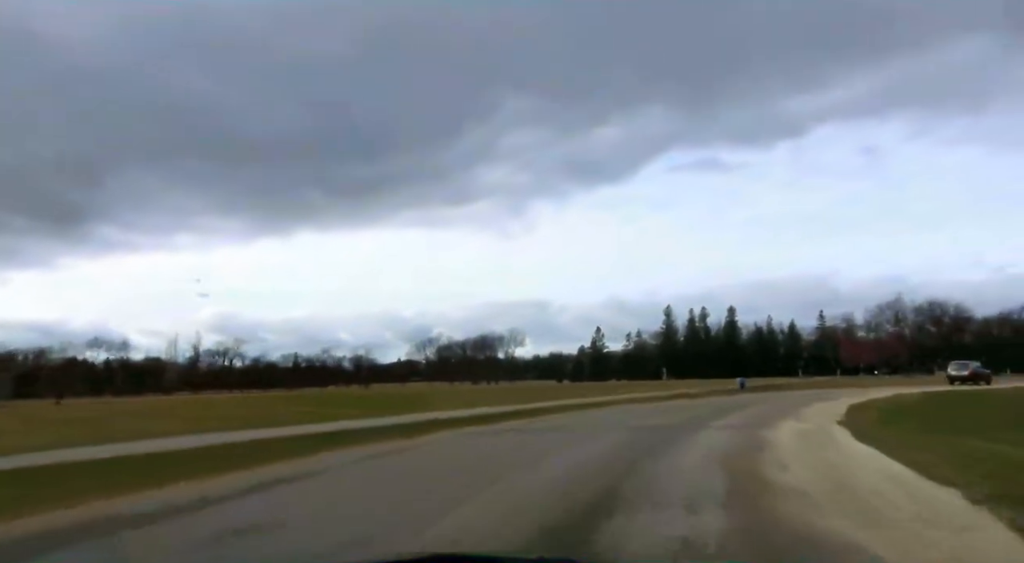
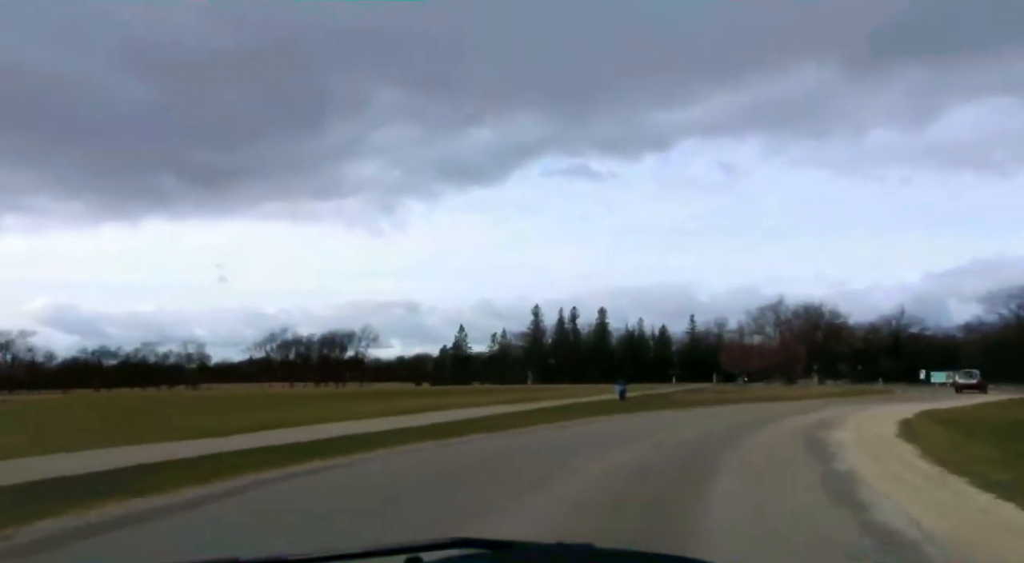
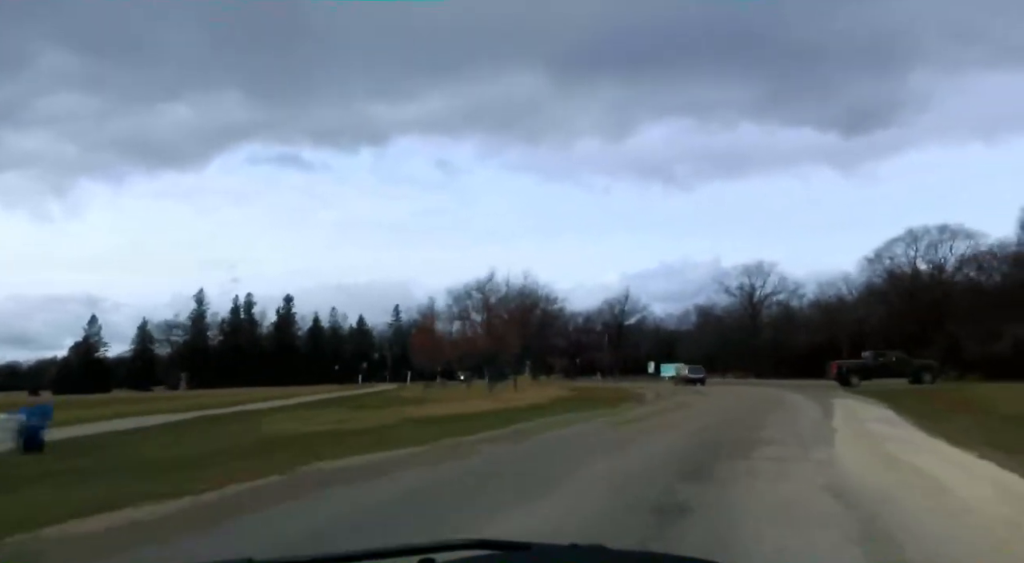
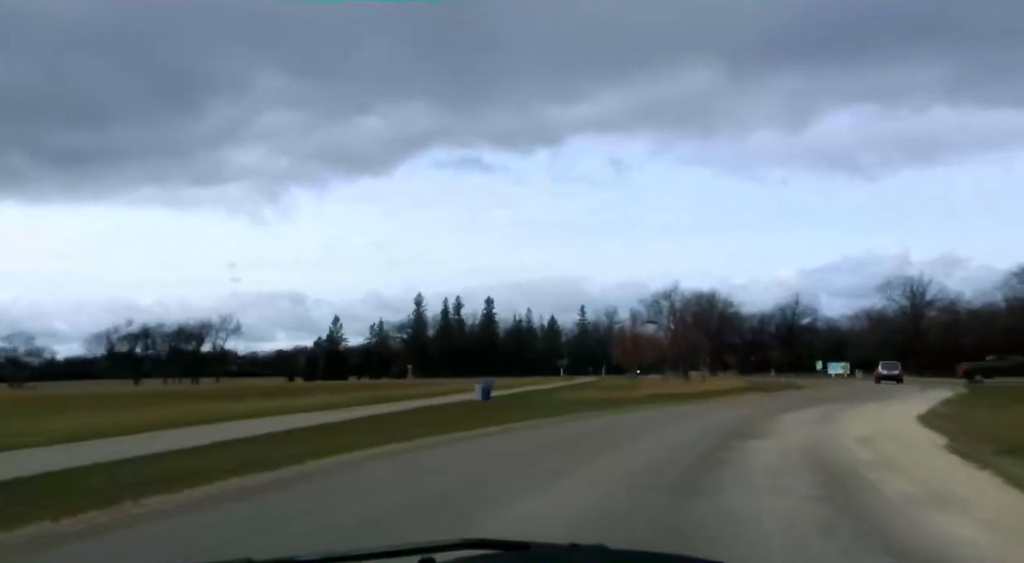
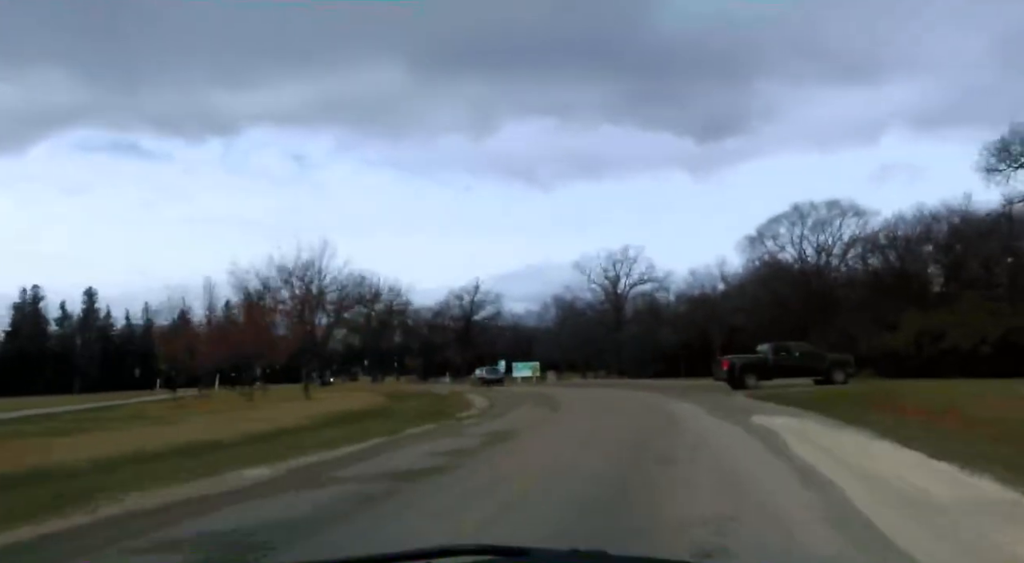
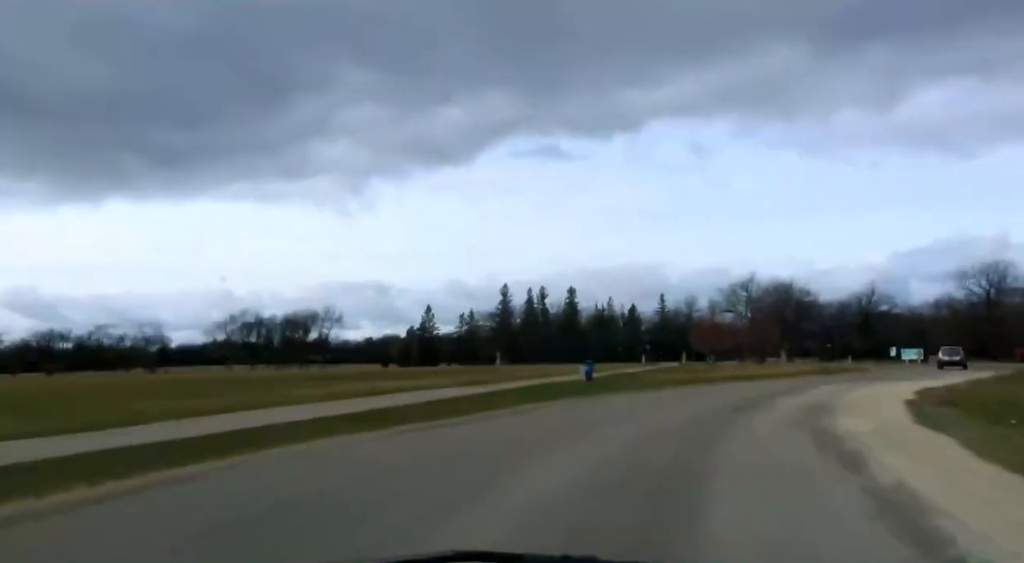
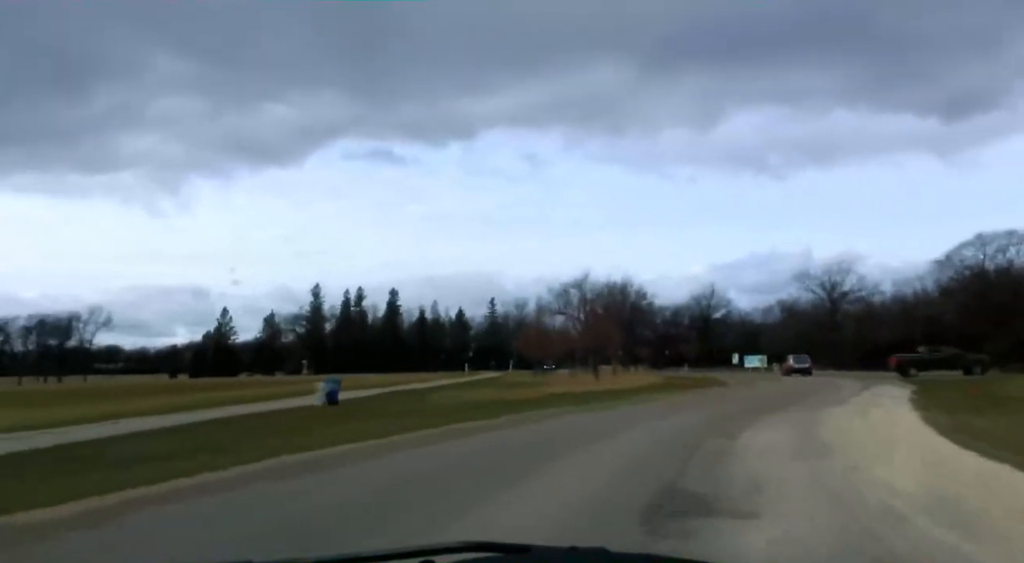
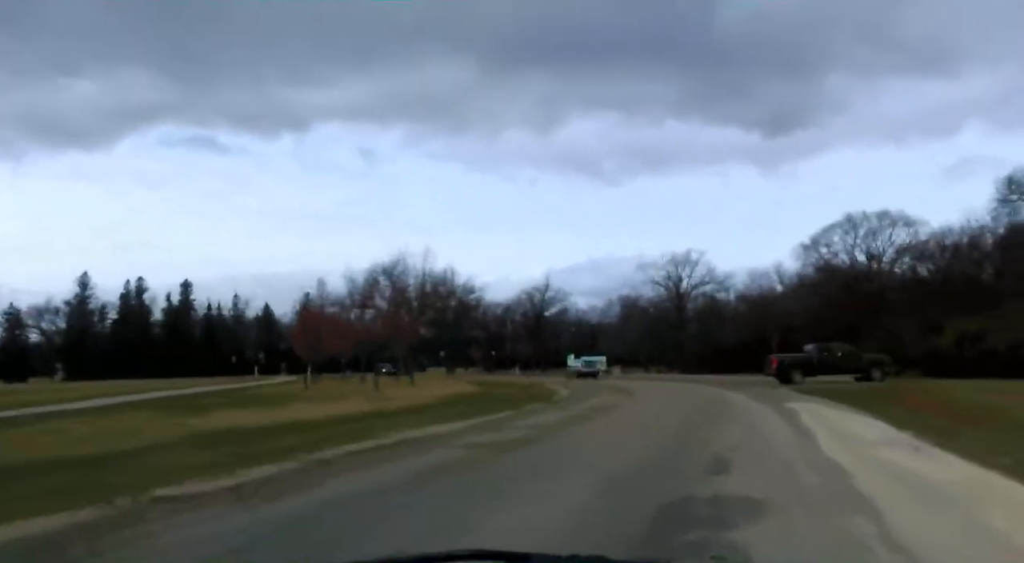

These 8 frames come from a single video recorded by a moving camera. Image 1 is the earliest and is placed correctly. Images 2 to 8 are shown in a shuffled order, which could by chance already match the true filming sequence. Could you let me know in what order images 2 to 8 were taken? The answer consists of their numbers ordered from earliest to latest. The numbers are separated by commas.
2, 6, 4, 7, 3, 8, 5
